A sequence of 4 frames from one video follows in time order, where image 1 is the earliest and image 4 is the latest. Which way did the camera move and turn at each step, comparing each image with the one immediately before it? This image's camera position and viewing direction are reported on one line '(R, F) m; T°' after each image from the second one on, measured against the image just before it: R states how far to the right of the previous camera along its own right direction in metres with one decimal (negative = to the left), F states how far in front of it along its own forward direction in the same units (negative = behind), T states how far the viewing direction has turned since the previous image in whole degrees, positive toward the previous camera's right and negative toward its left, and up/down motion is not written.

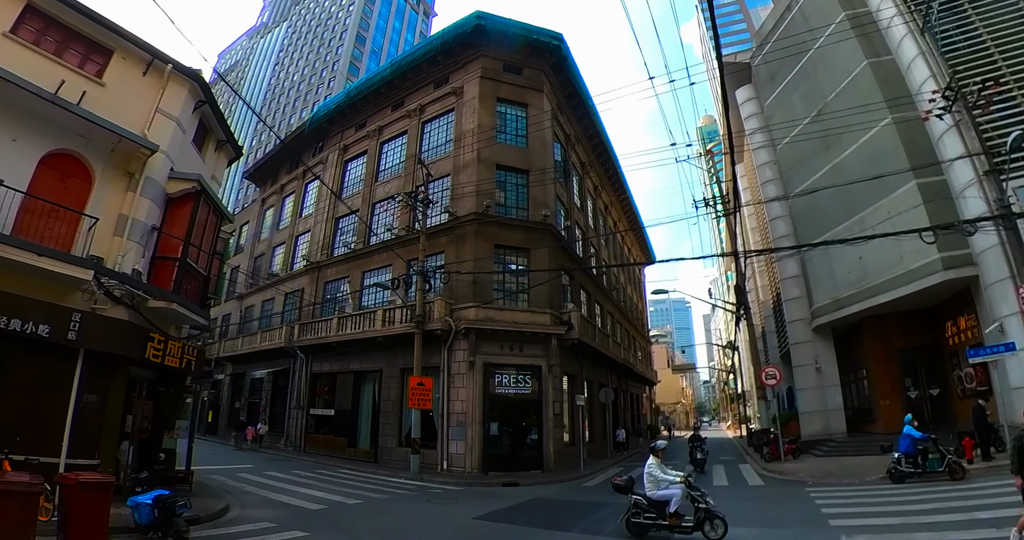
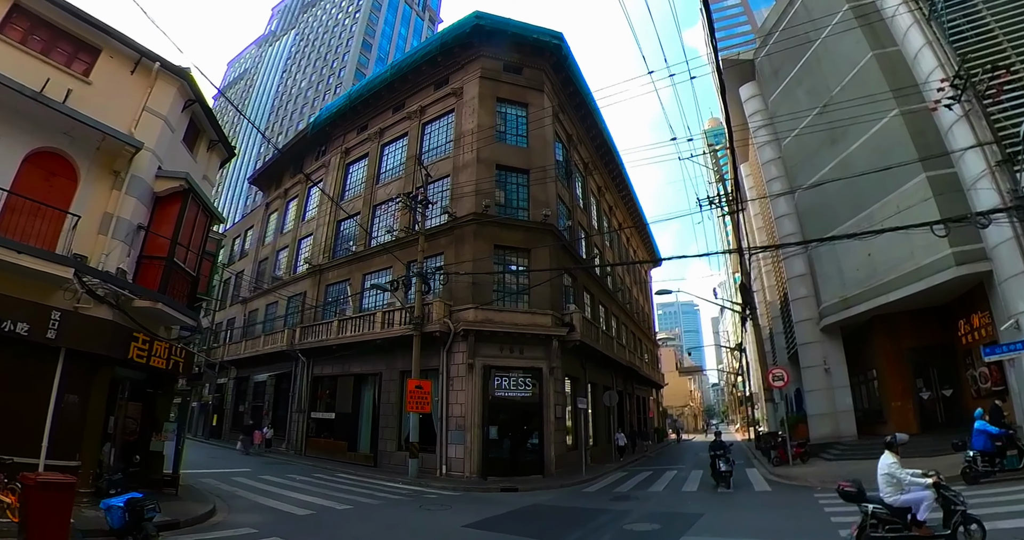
(+0.3, +0.3) m; -1°
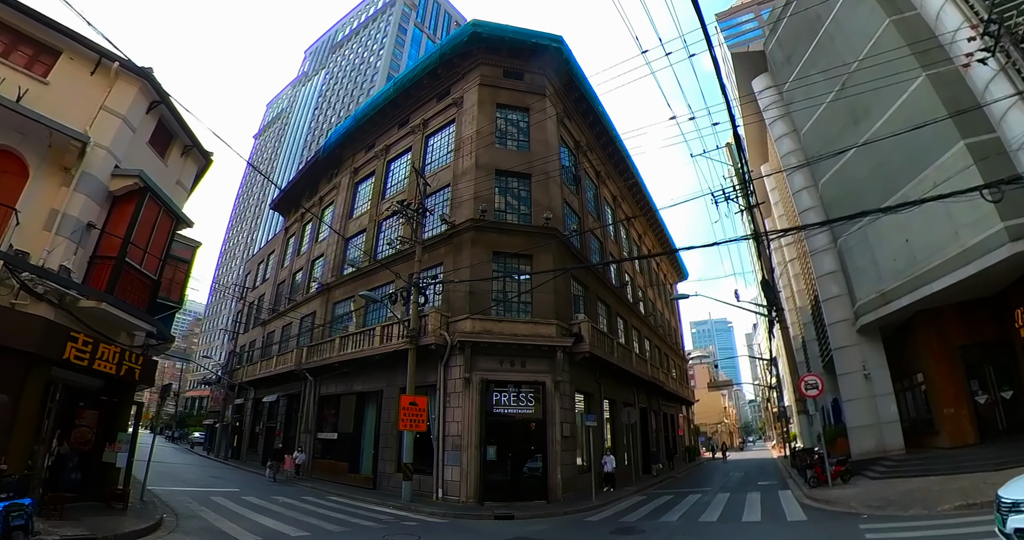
(+1.2, +1.3) m; -4°
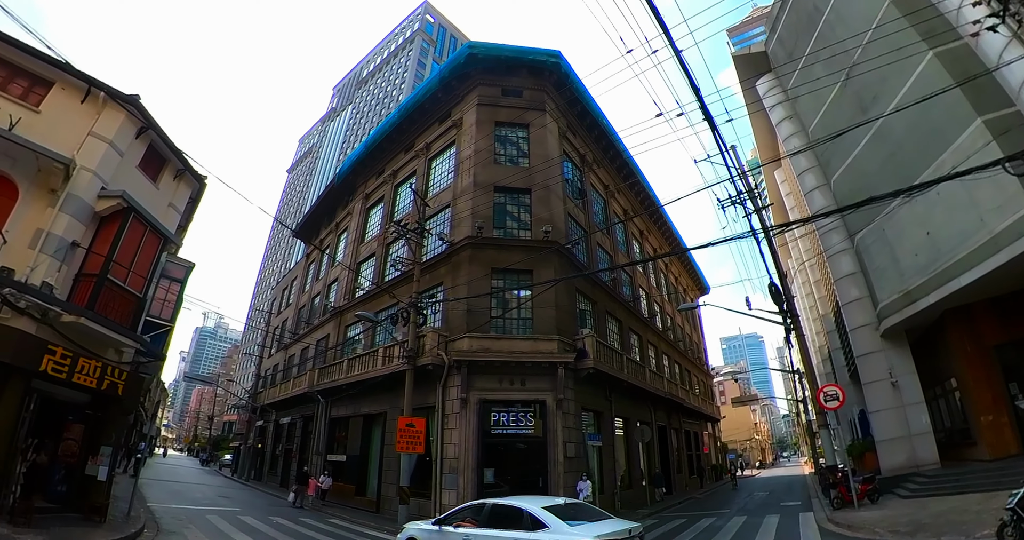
(+1.1, +0.5) m; -3°
